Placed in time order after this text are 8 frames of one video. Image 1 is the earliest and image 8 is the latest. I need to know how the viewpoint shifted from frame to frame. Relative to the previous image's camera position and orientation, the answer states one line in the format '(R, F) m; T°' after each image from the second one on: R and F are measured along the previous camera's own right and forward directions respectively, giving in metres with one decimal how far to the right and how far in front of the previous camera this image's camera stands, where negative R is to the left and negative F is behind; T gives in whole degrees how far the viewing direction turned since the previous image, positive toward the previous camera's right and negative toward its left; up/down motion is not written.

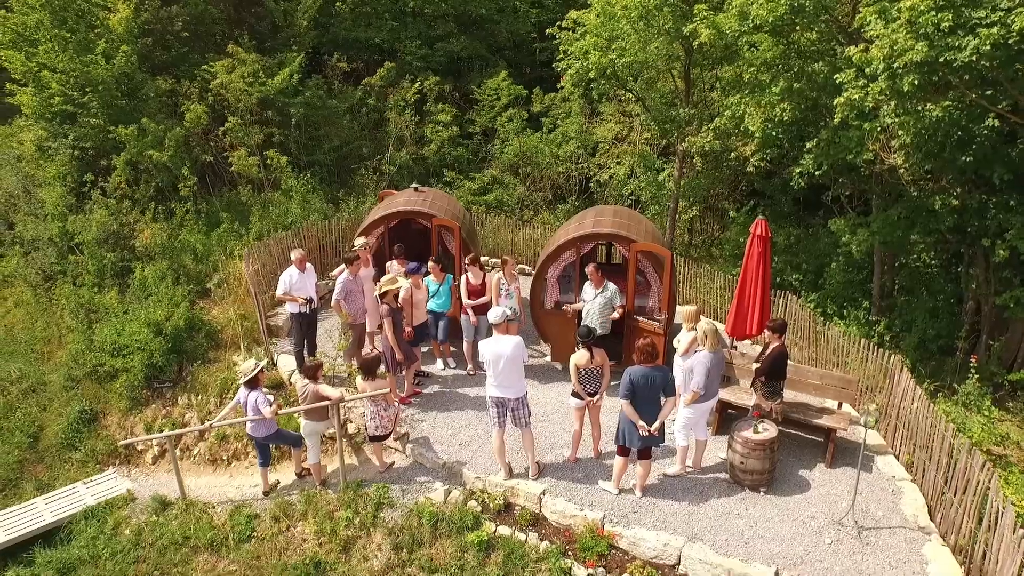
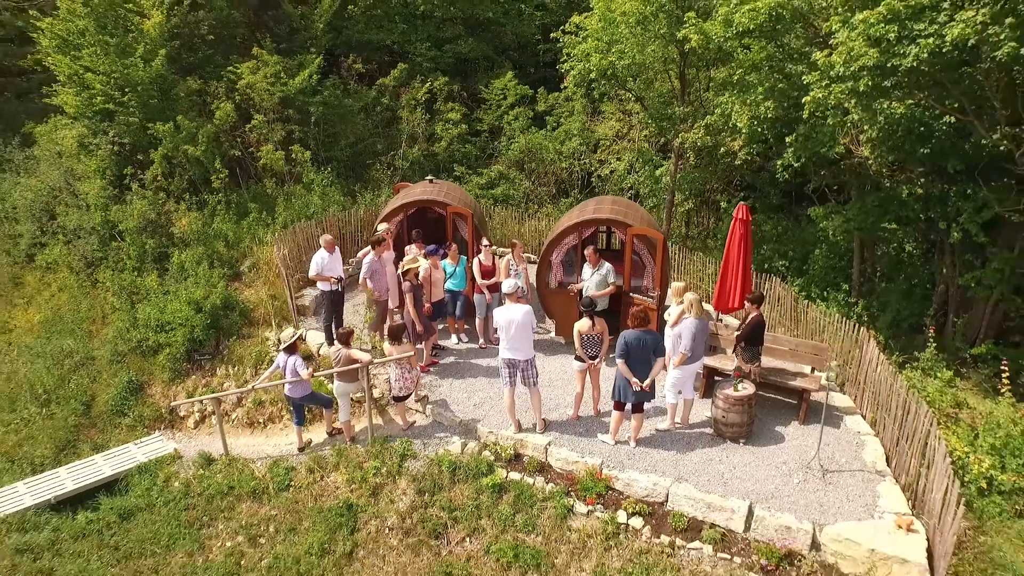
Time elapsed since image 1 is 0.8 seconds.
(-0.1, -0.8) m; 0°
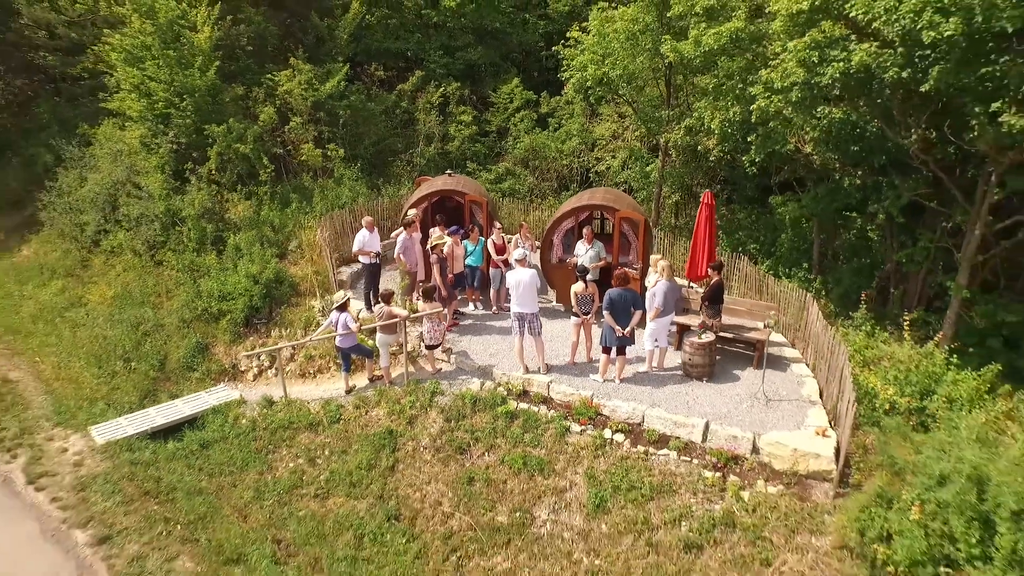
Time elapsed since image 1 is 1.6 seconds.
(-0.1, -1.7) m; 0°
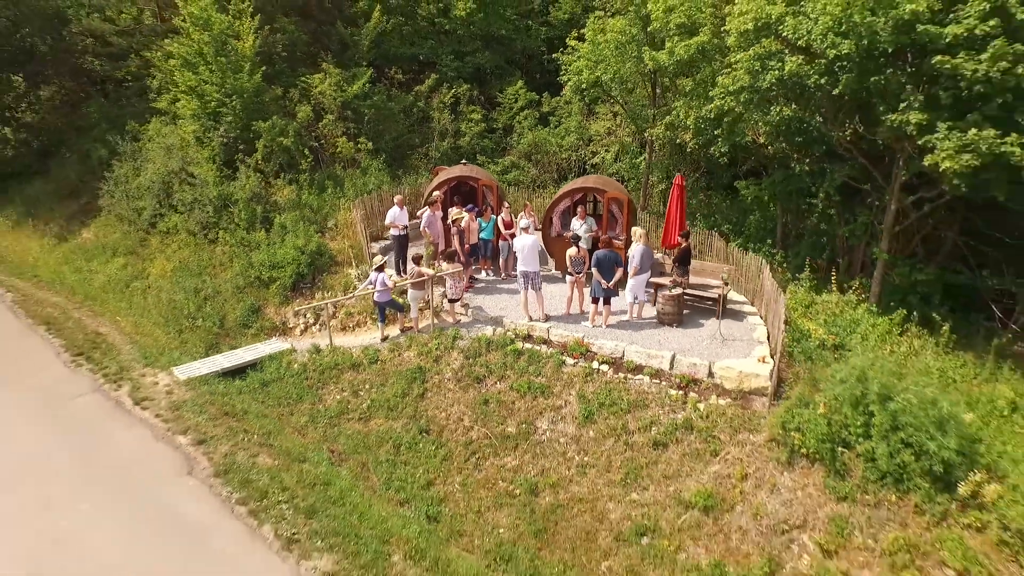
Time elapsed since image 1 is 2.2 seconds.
(-0.1, -2.0) m; 0°
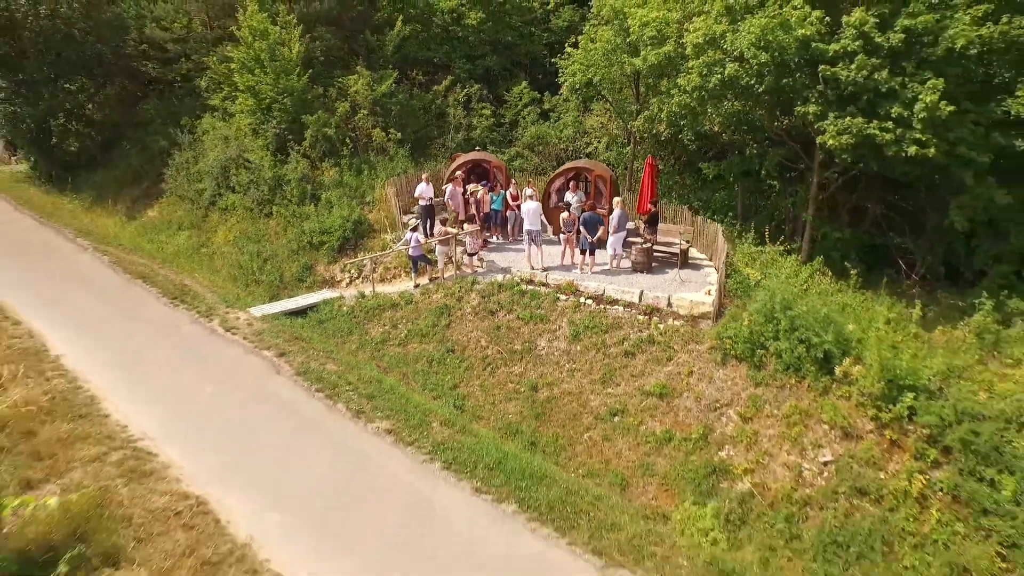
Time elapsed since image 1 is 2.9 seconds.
(-0.1, -2.8) m; 0°
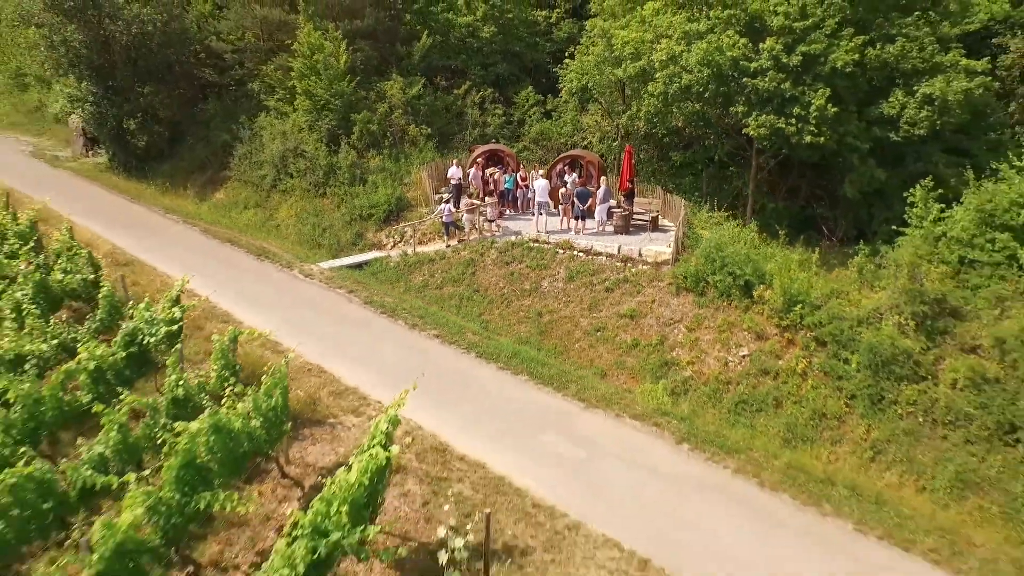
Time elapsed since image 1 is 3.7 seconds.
(-0.4, -4.0) m; 0°
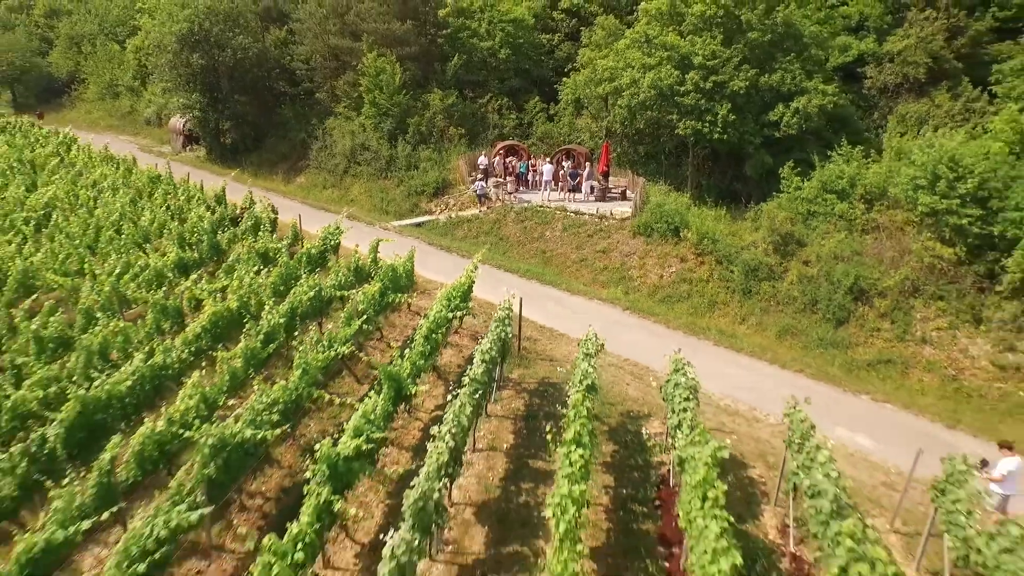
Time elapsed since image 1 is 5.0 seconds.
(-0.6, -7.7) m; 0°
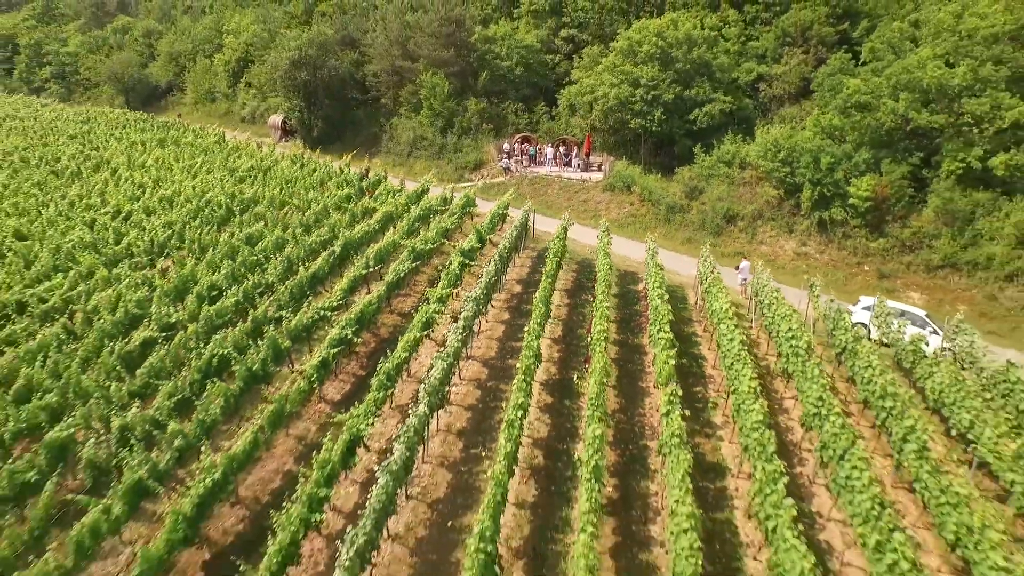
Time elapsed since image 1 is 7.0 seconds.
(-0.8, -12.9) m; -1°
